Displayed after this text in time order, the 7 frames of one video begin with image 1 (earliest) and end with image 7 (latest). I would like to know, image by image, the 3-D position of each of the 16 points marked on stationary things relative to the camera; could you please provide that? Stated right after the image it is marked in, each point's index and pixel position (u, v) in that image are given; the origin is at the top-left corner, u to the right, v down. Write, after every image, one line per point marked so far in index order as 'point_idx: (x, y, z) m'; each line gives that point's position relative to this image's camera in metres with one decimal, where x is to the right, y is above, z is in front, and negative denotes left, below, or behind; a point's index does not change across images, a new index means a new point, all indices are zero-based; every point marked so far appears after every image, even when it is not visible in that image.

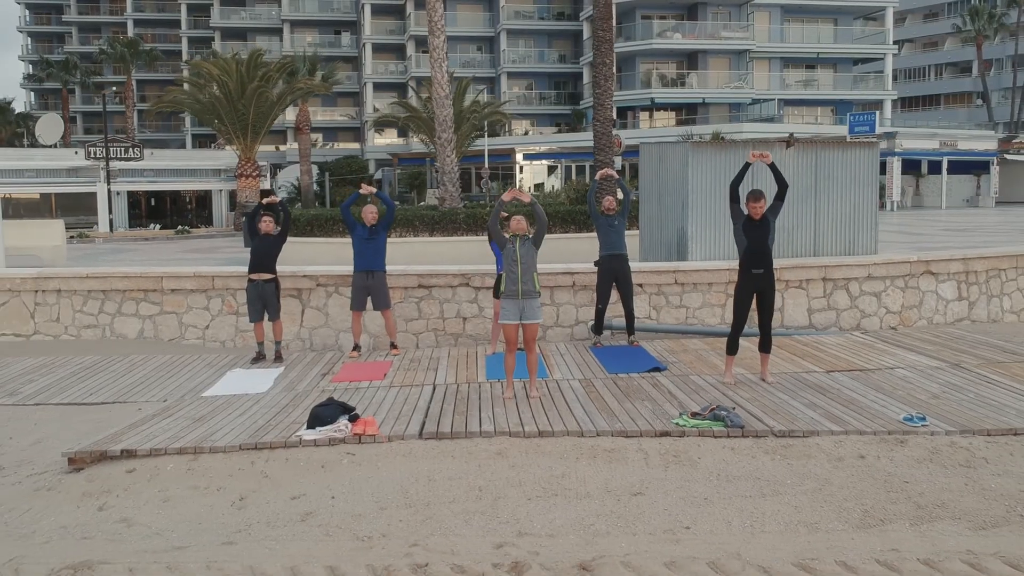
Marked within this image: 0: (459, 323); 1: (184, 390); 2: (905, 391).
0: (-0.5, -0.3, +8.5) m
1: (-2.4, -0.8, +6.8) m
2: (+2.6, -0.7, +5.9) m
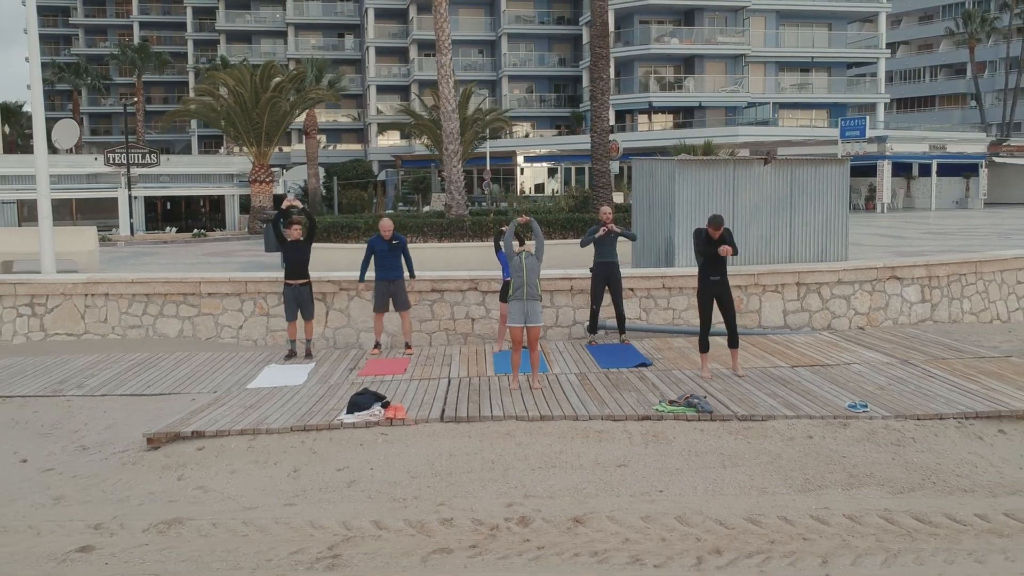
0: (-0.5, -0.4, +9.5) m
1: (-2.4, -0.8, +7.8) m
2: (+2.6, -0.7, +6.9) m
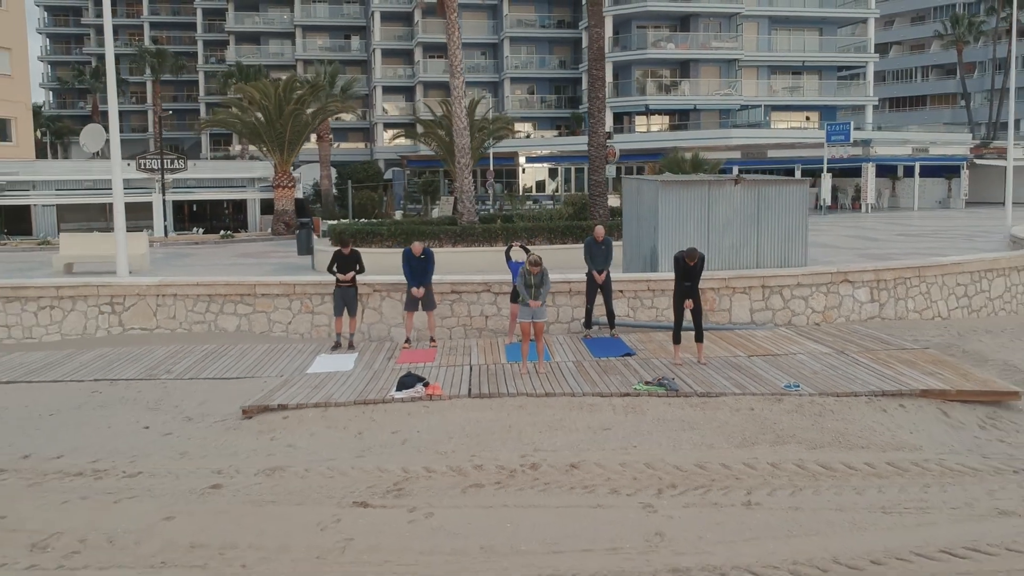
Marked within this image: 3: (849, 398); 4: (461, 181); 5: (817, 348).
0: (-0.4, -0.4, +11.2) m
1: (-2.3, -0.8, +9.5) m
2: (+2.7, -0.8, +8.7) m
3: (+2.9, -0.9, +7.8) m
4: (-1.1, +2.3, +19.5) m
5: (+3.2, -0.6, +9.6) m
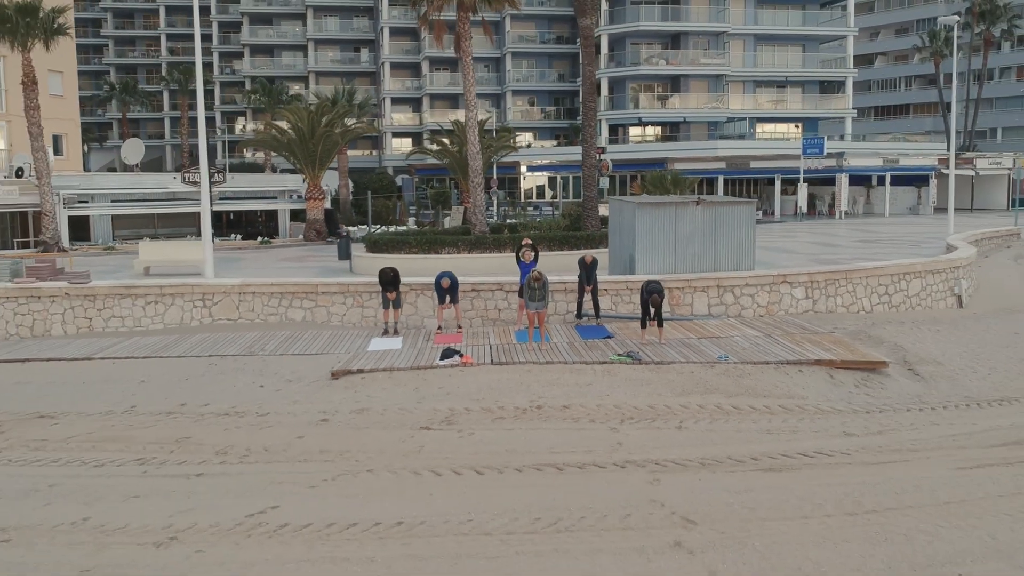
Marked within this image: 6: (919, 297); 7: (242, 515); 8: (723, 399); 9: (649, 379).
0: (-0.2, -0.4, +14.3) m
1: (-2.2, -0.8, +12.6) m
2: (+2.8, -0.8, +11.8) m
3: (+3.0, -0.9, +10.9) m
4: (-0.9, +2.3, +22.6) m
5: (+3.4, -0.6, +12.7) m
6: (+7.5, -0.2, +16.6) m
7: (-2.2, -1.9, +7.5) m
8: (+2.3, -1.2, +9.8) m
9: (+1.6, -1.0, +10.4) m
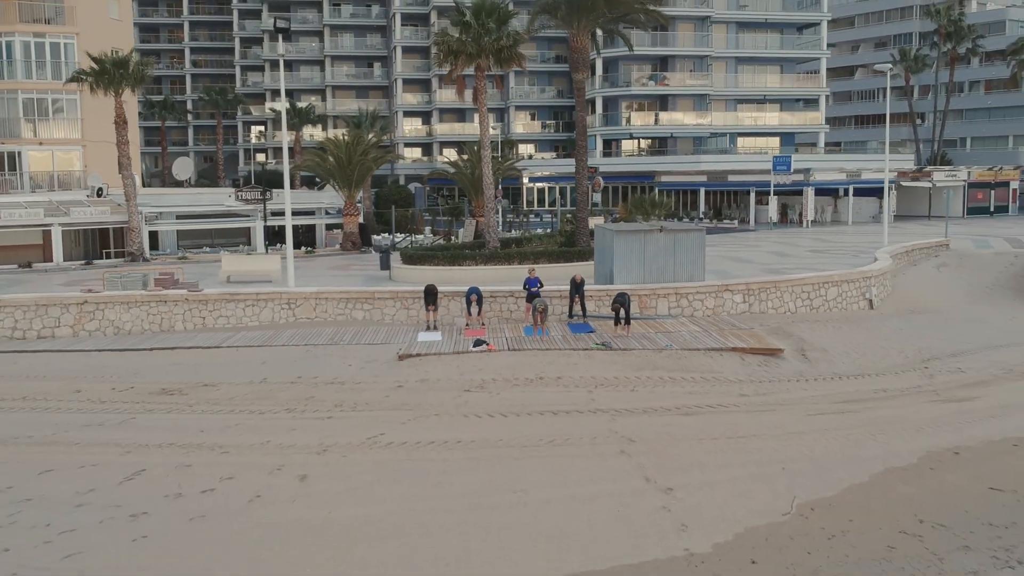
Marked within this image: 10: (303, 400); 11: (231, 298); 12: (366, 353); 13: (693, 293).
0: (-0.1, -0.5, +19.2) m
1: (-2.0, -1.0, +17.5) m
2: (+3.0, -0.9, +16.6) m
3: (+3.2, -1.1, +15.7) m
4: (-0.8, +2.2, +27.4) m
5: (+3.6, -0.8, +17.6) m
6: (+7.7, -0.3, +21.5) m
7: (-2.0, -2.0, +12.3) m
8: (+2.5, -1.4, +14.7) m
9: (+1.7, -1.2, +15.2) m
10: (-3.2, -1.7, +14.0) m
11: (-6.0, -0.2, +19.5) m
12: (-2.7, -1.2, +16.5) m
13: (+3.9, -0.1, +19.6) m
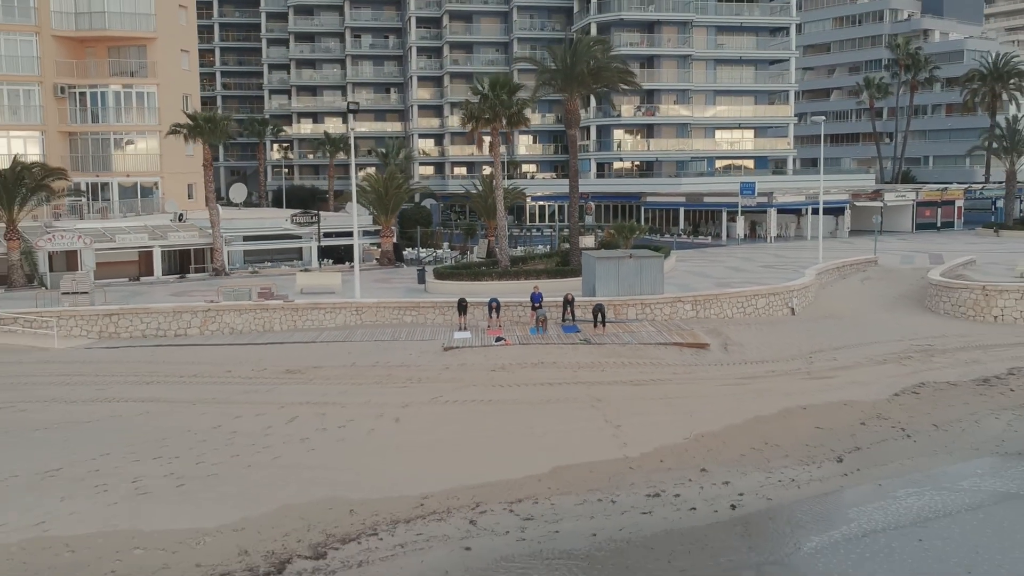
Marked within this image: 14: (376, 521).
0: (+0.2, -0.9, +26.2) m
1: (-1.7, -1.3, +24.5) m
2: (+3.3, -1.3, +23.6) m
3: (+3.4, -1.4, +22.8) m
4: (-0.5, +1.8, +34.4) m
5: (+3.8, -1.1, +24.6) m
6: (+7.9, -0.7, +28.5) m
7: (-1.8, -2.4, +19.4) m
8: (+2.7, -1.7, +21.7) m
9: (+2.0, -1.6, +22.3) m
10: (-3.0, -2.0, +21.0) m
11: (-5.8, -0.6, +26.5) m
12: (-2.4, -1.5, +23.6) m
13: (+4.2, -0.5, +26.7) m
14: (-2.1, -3.5, +13.8) m
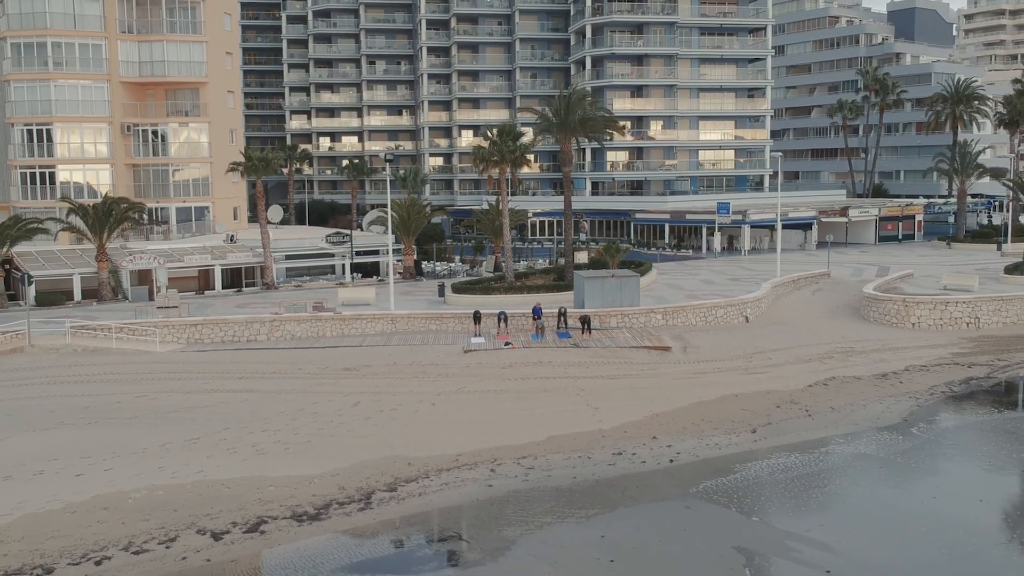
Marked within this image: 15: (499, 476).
0: (+0.4, -1.4, +32.7) m
1: (-1.6, -1.8, +30.9) m
2: (+3.4, -1.8, +30.1) m
3: (+3.6, -1.9, +29.2) m
4: (-0.3, +1.3, +40.9) m
5: (+4.0, -1.6, +31.1) m
6: (+8.1, -1.1, +34.9) m
7: (-1.6, -2.9, +25.8) m
8: (+2.9, -2.2, +28.1) m
9: (+2.2, -2.1, +28.7) m
10: (-2.8, -2.6, +27.4) m
11: (-5.6, -1.1, +33.0) m
12: (-2.2, -2.0, +30.0) m
13: (+4.3, -1.0, +33.1) m
14: (-1.9, -4.1, +20.2) m
15: (-0.3, -4.1, +19.9) m
